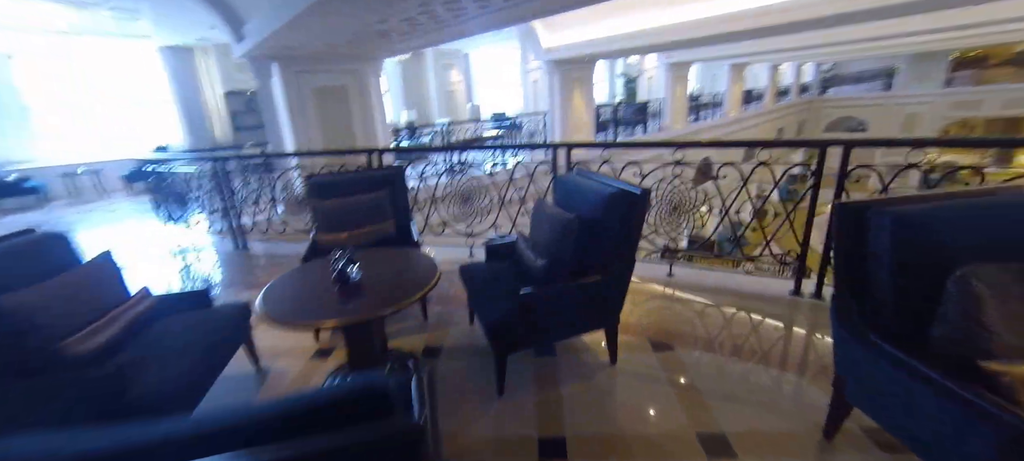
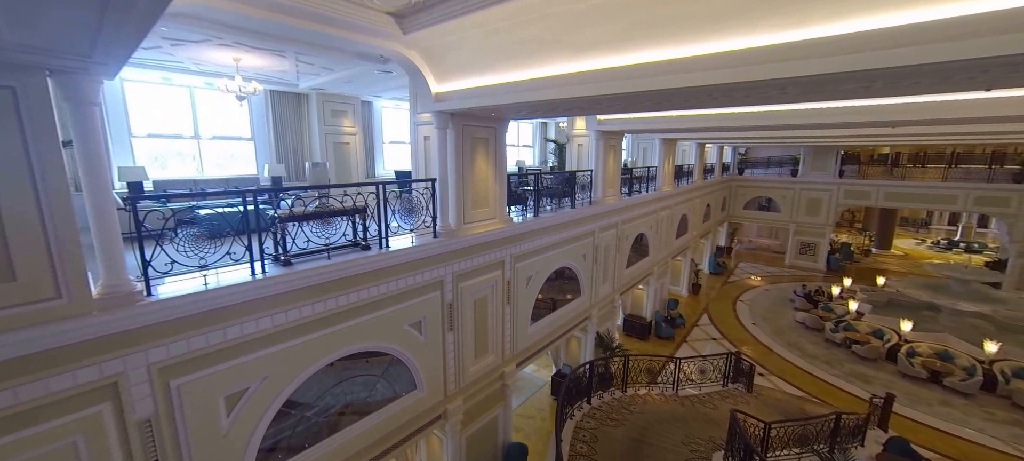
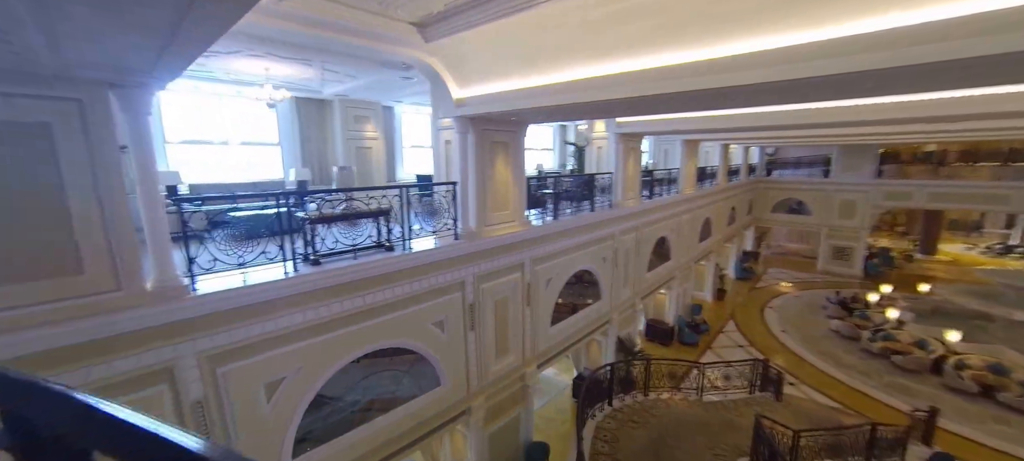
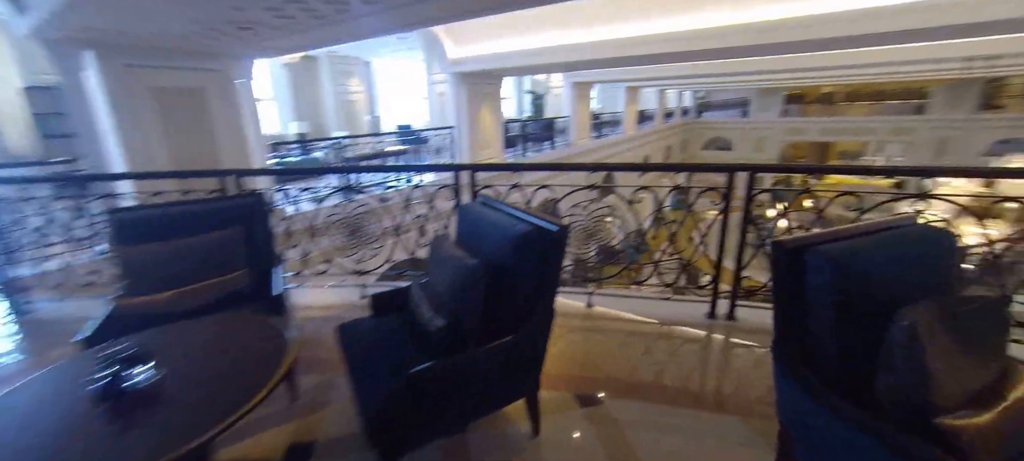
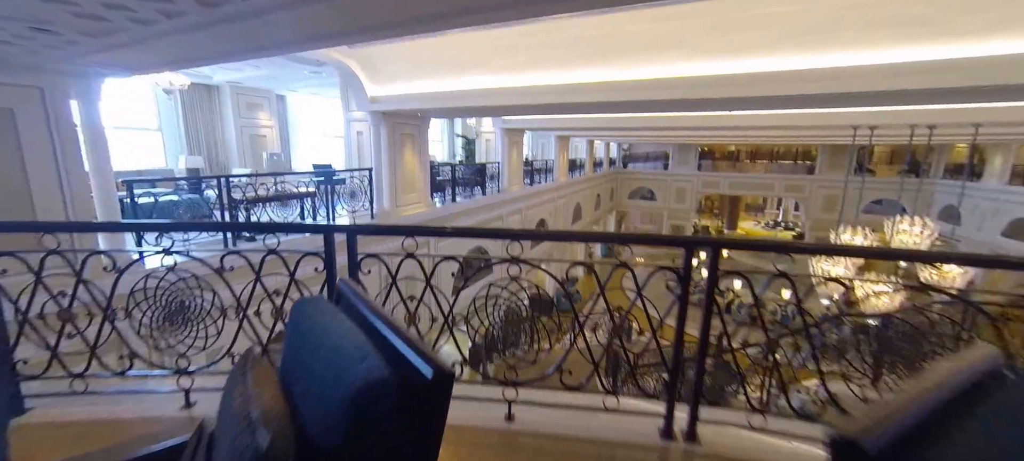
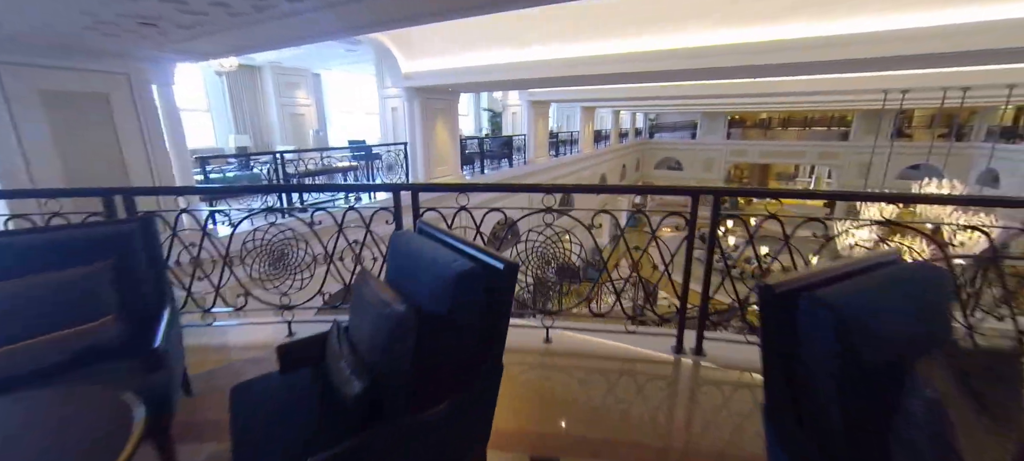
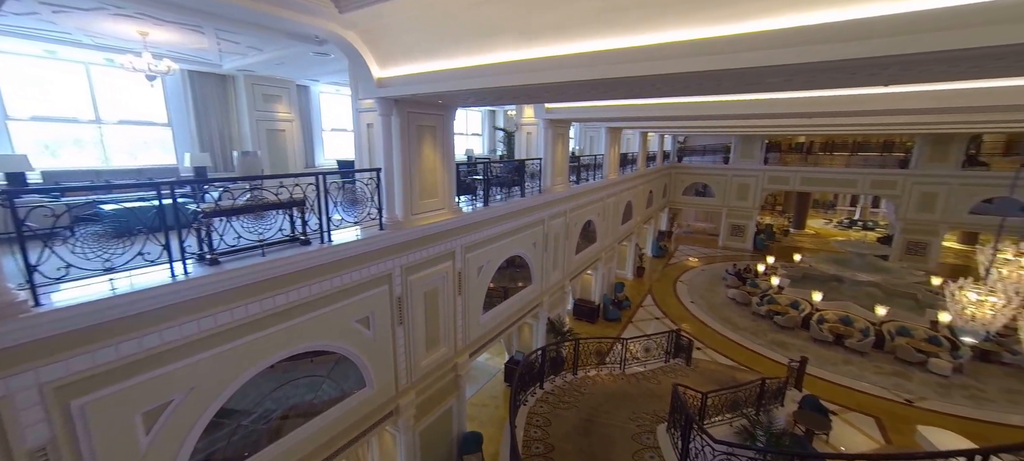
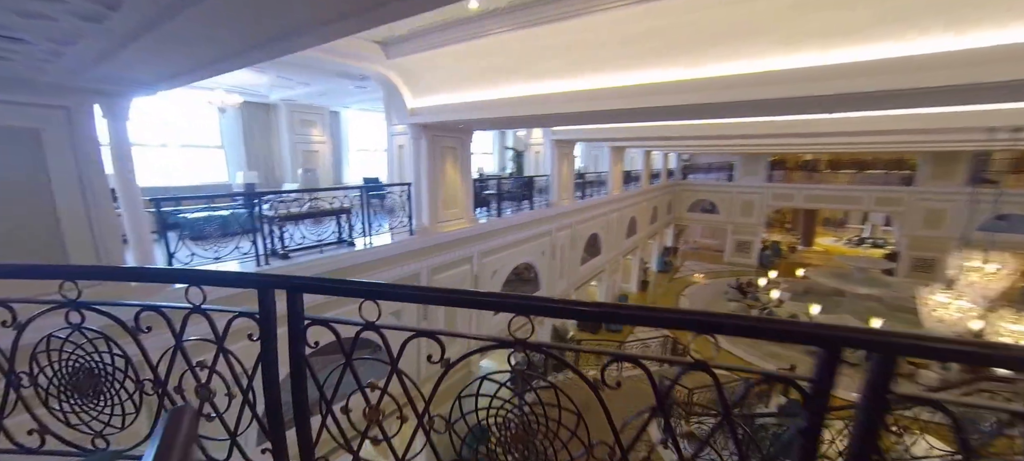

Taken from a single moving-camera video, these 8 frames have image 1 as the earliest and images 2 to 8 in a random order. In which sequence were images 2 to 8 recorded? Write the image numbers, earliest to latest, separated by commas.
4, 6, 5, 8, 3, 2, 7
